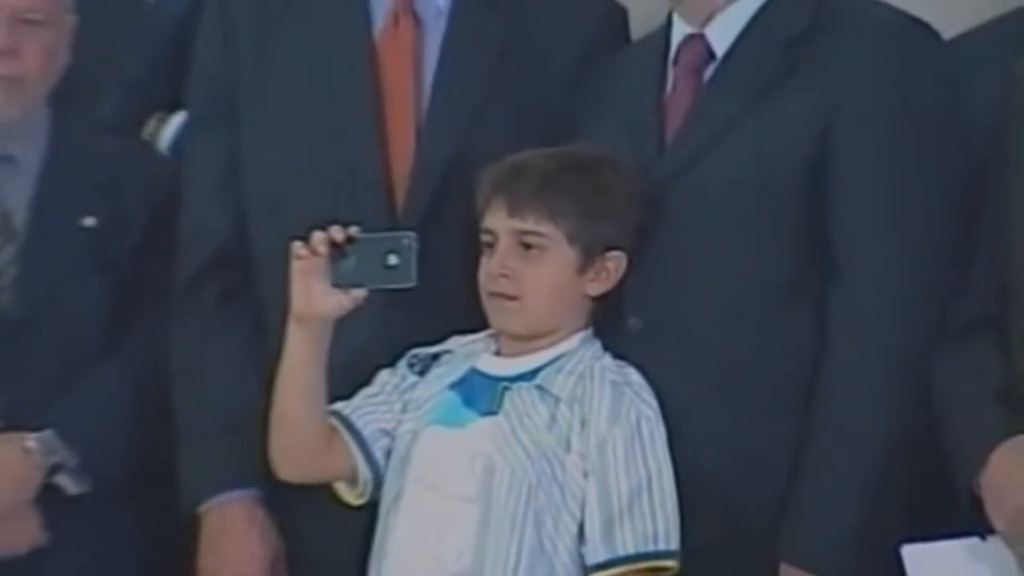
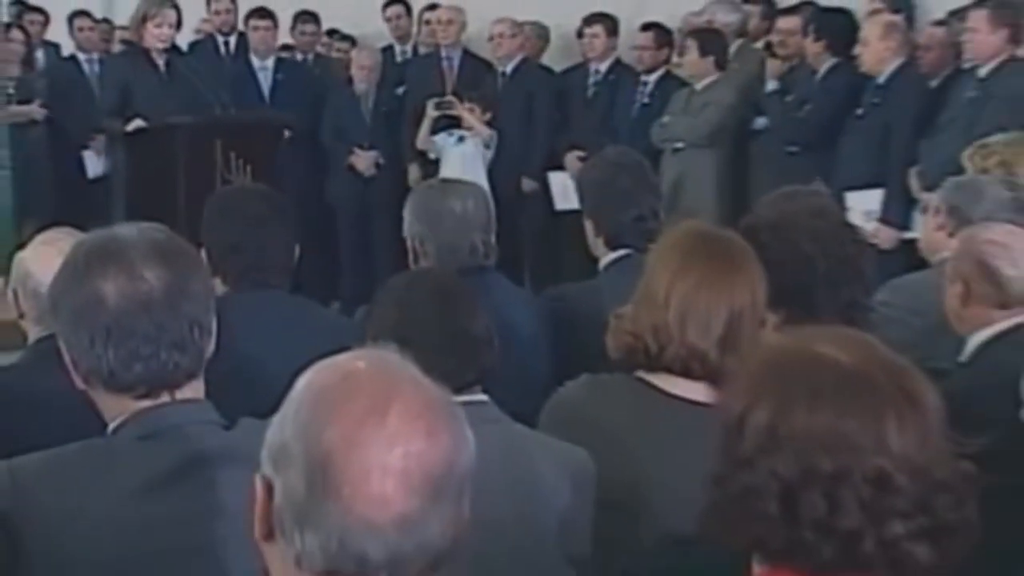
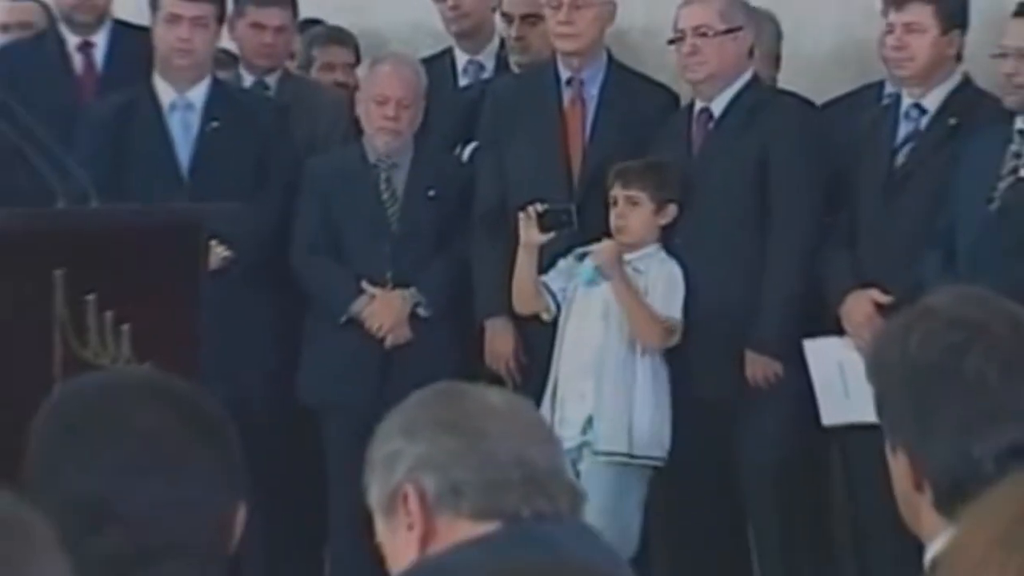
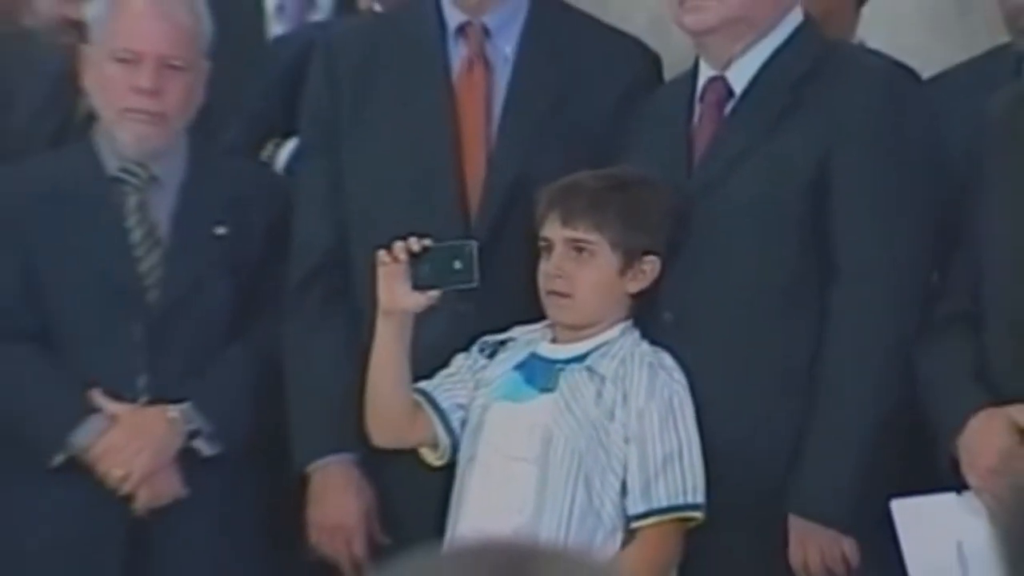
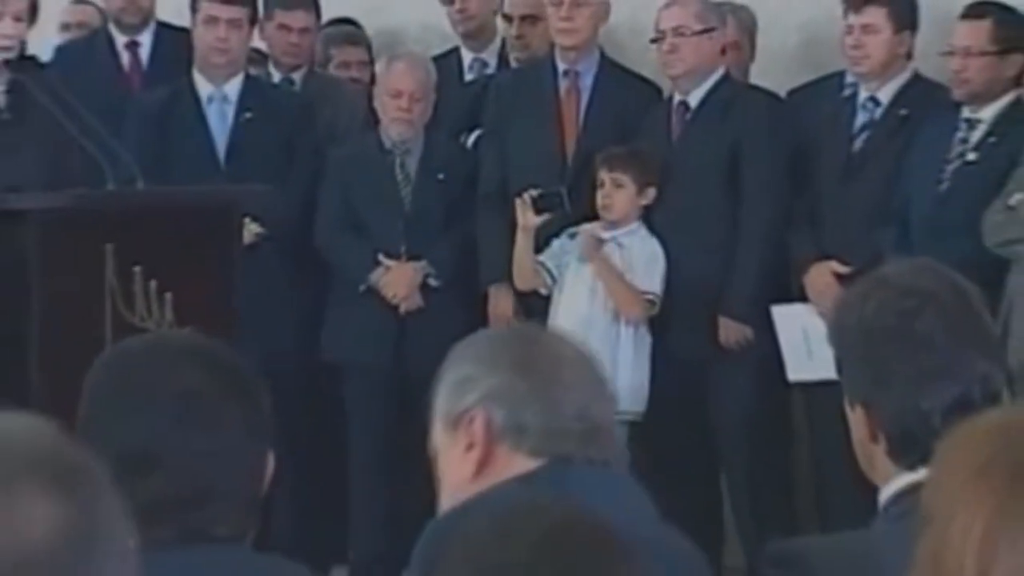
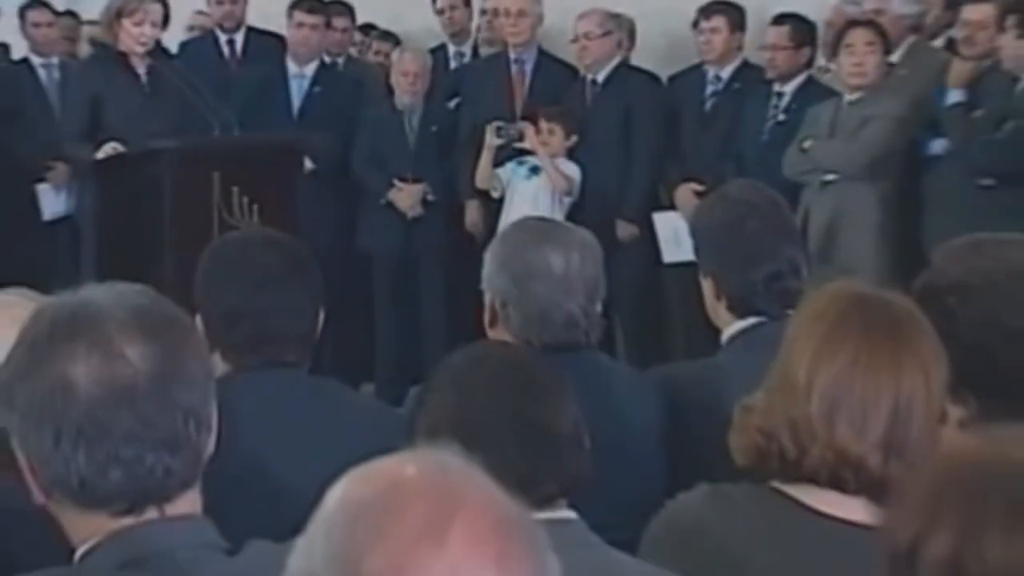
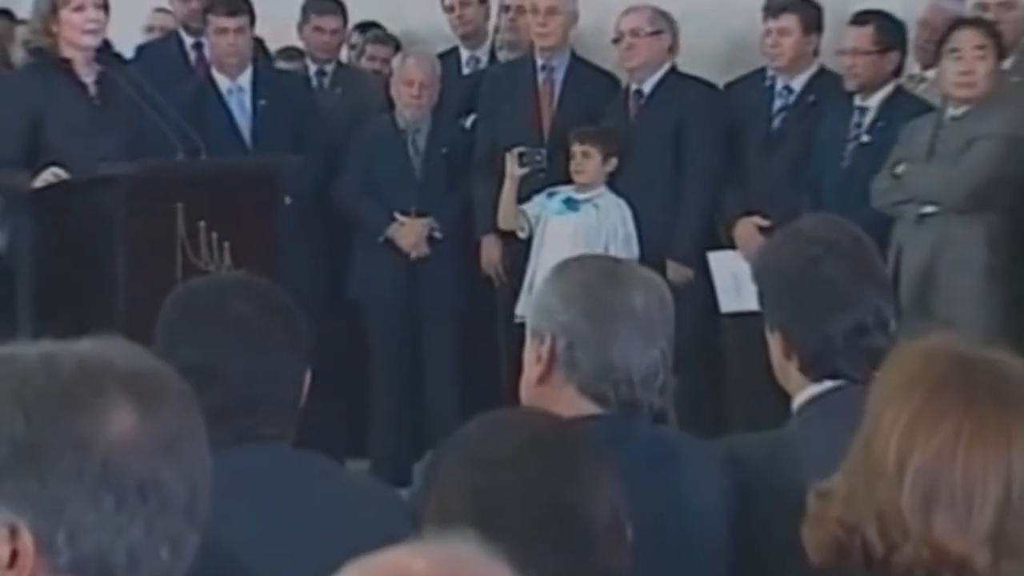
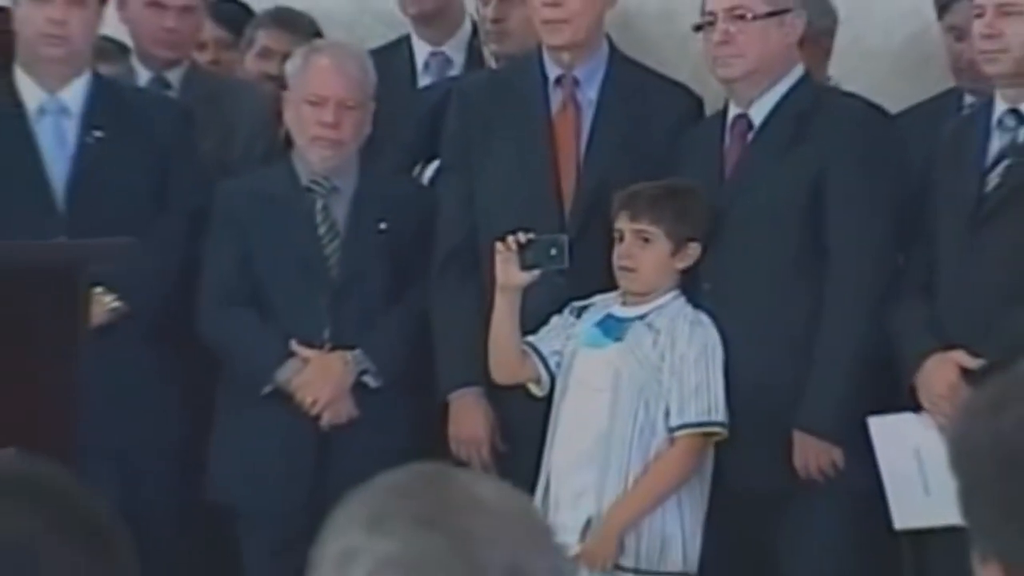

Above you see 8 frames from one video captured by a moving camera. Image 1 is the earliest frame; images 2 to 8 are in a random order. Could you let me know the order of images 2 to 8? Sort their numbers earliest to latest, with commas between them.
4, 8, 3, 5, 7, 6, 2
